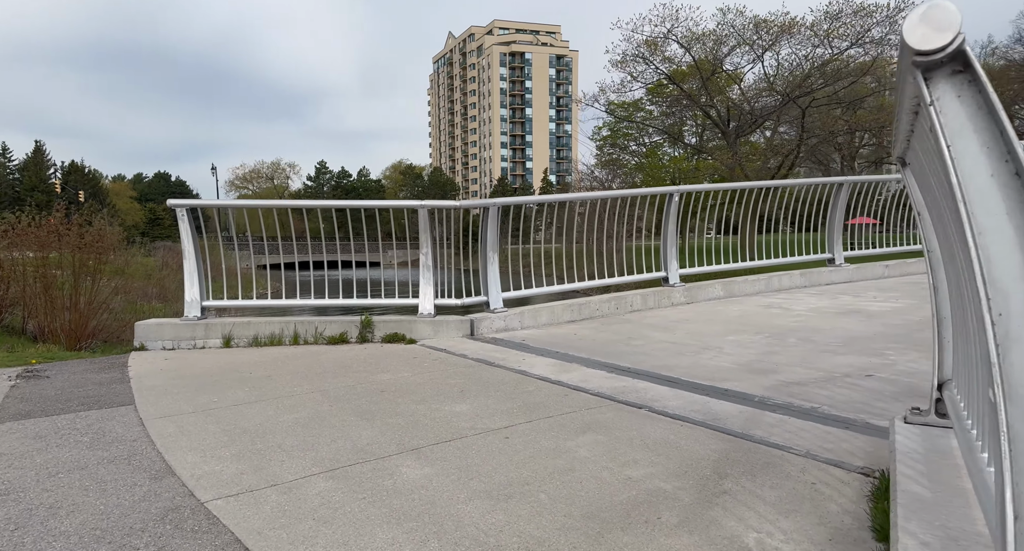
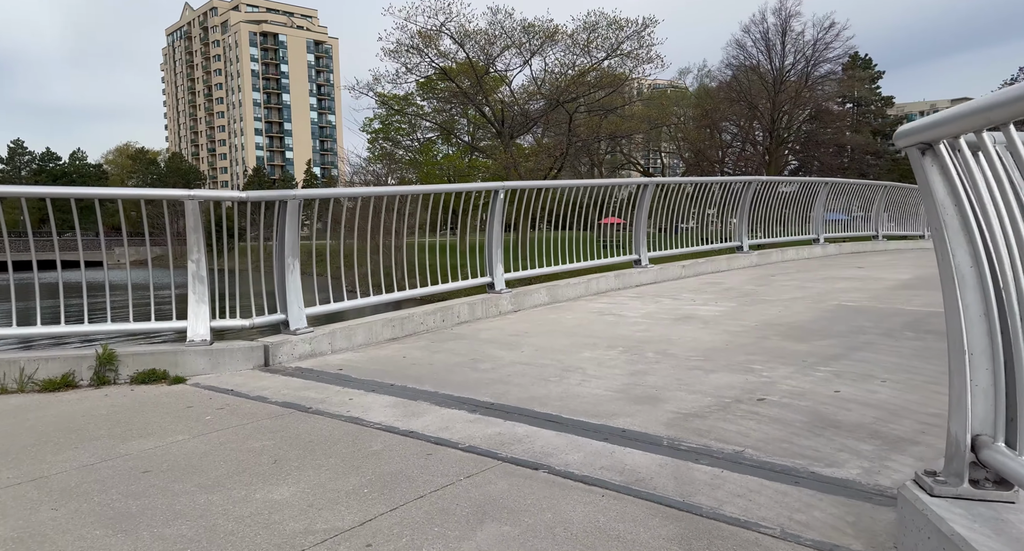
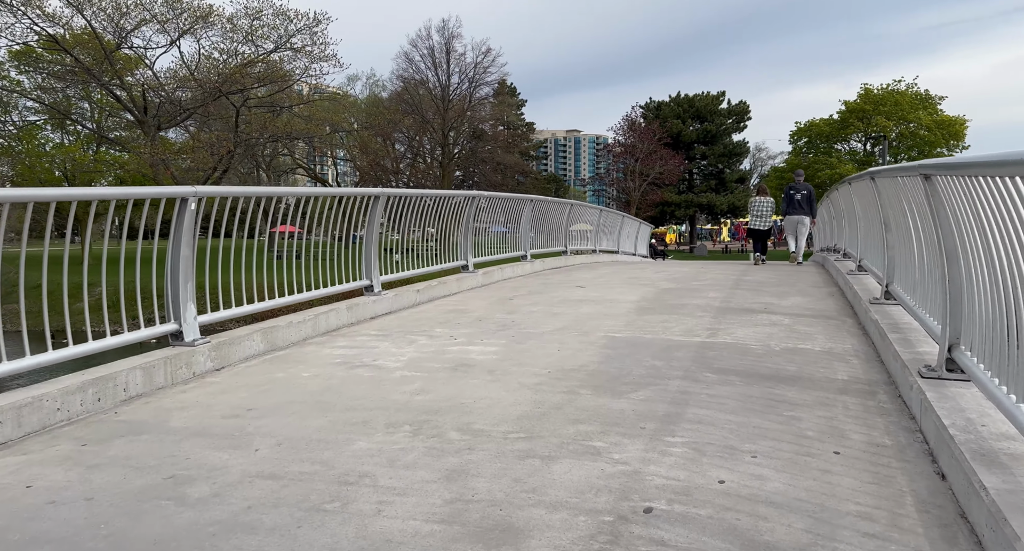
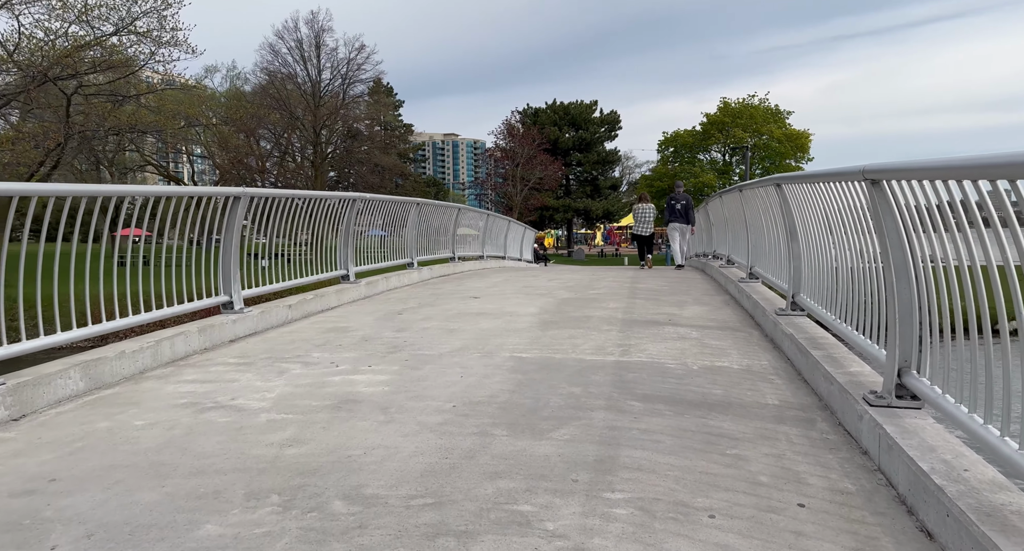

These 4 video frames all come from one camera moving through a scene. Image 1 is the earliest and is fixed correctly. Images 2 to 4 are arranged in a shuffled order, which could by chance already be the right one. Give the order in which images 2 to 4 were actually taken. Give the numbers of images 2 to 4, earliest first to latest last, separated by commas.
2, 3, 4
